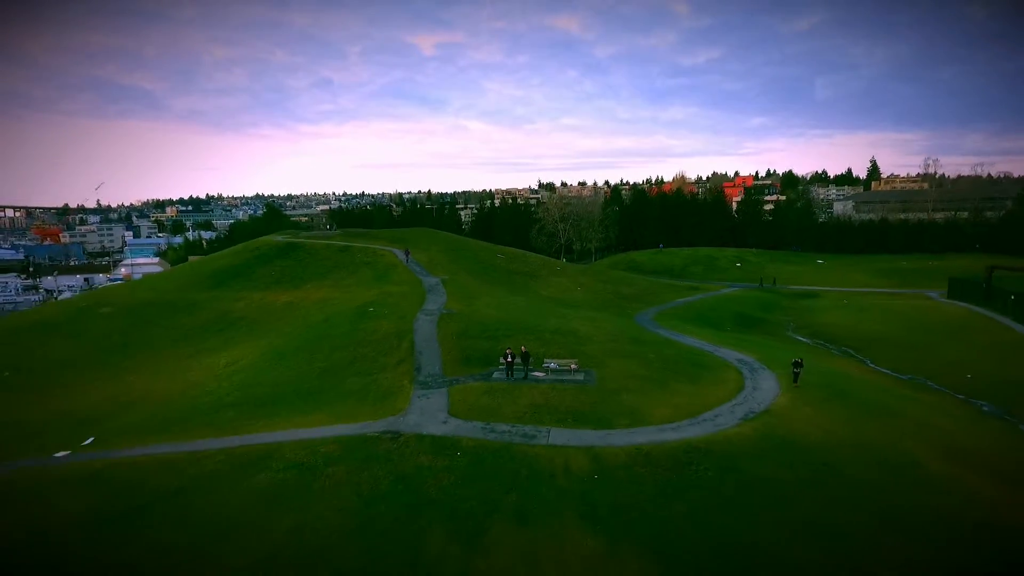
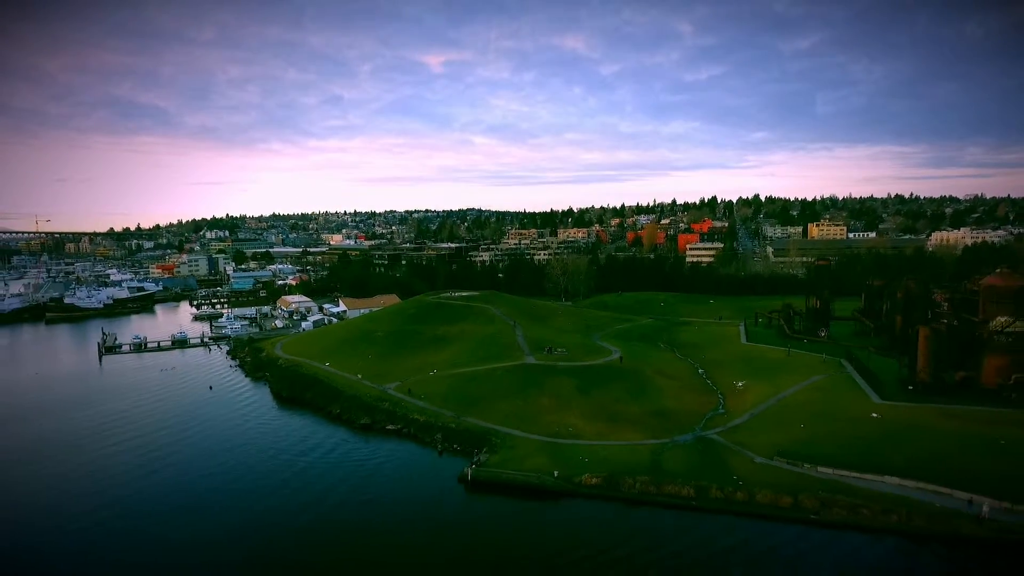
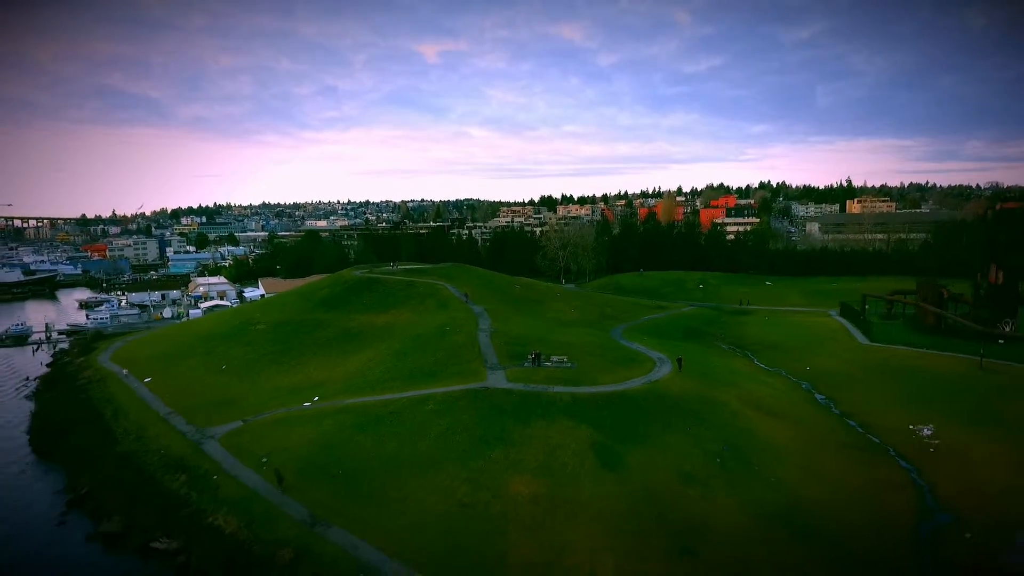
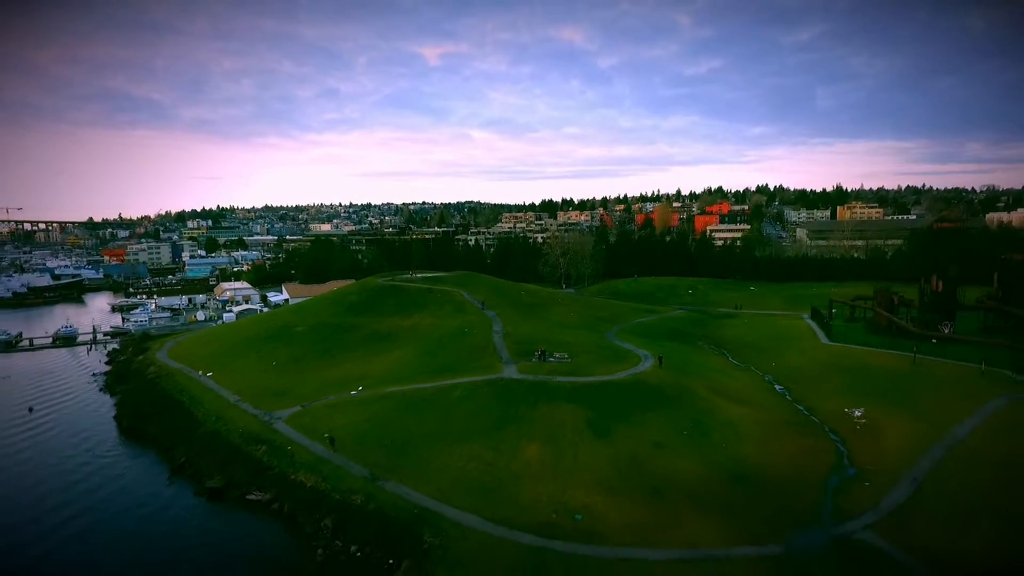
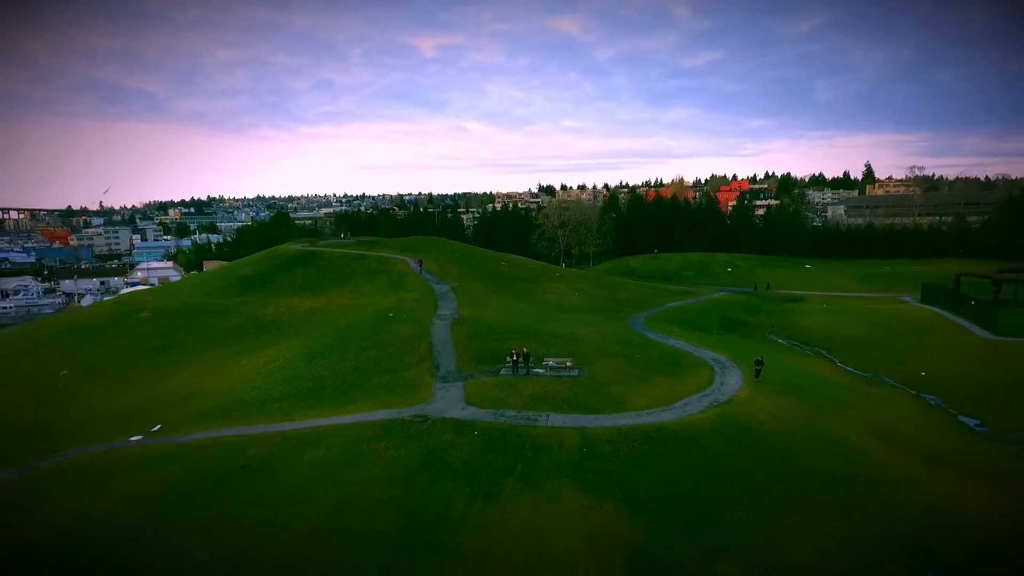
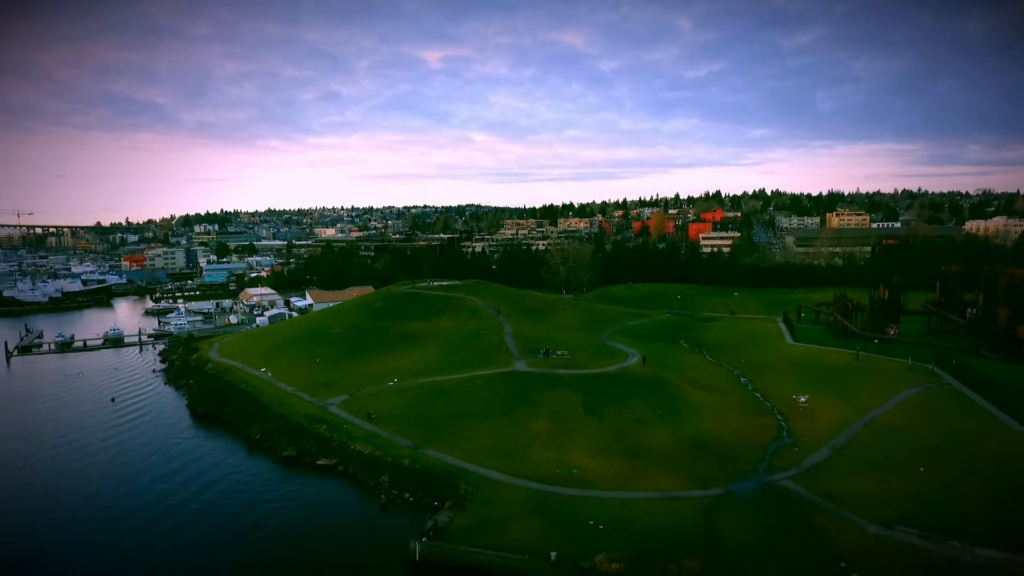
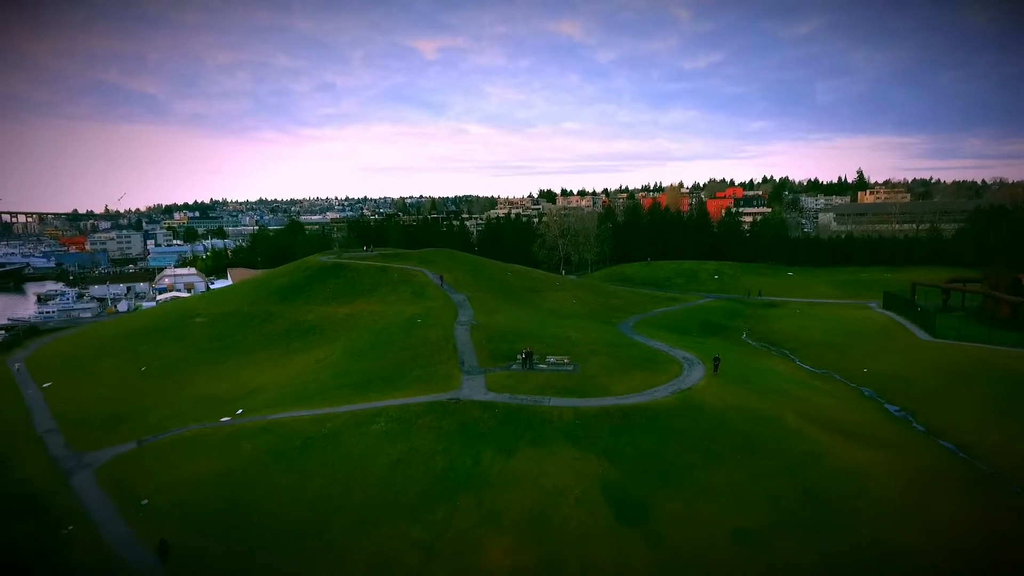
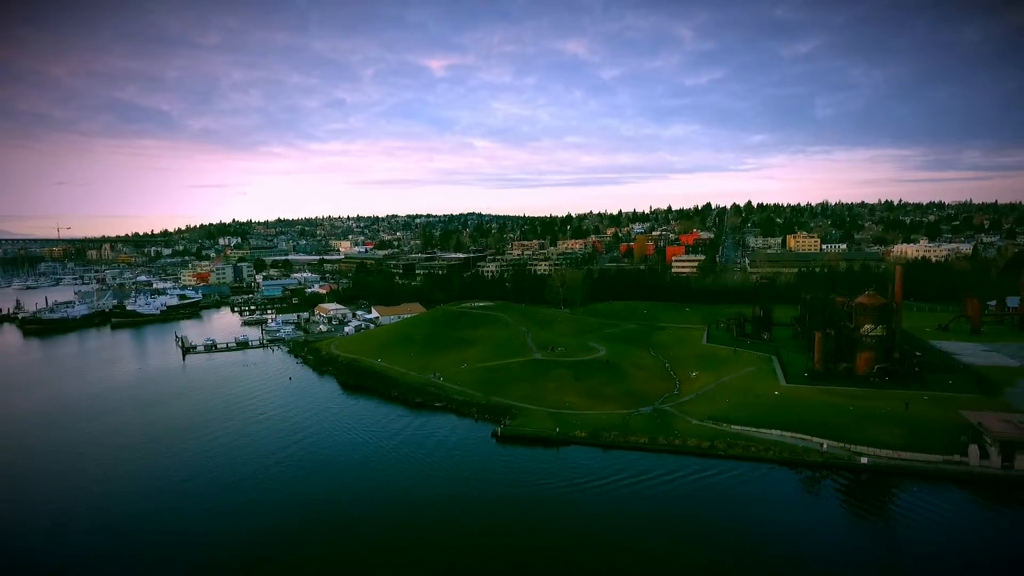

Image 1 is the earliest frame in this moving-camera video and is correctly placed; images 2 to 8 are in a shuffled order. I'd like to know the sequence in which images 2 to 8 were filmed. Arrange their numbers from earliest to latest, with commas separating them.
5, 7, 3, 4, 6, 2, 8
